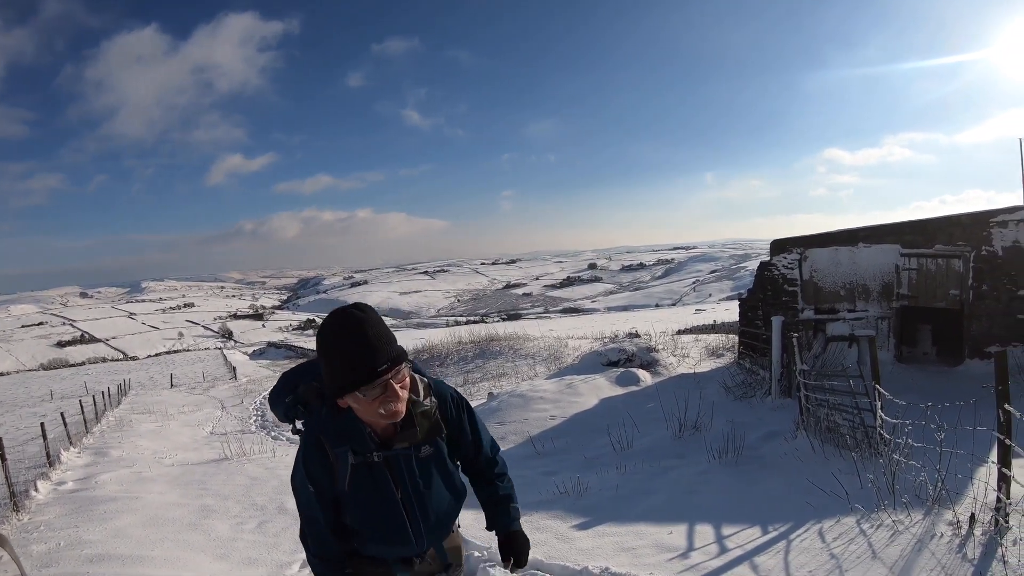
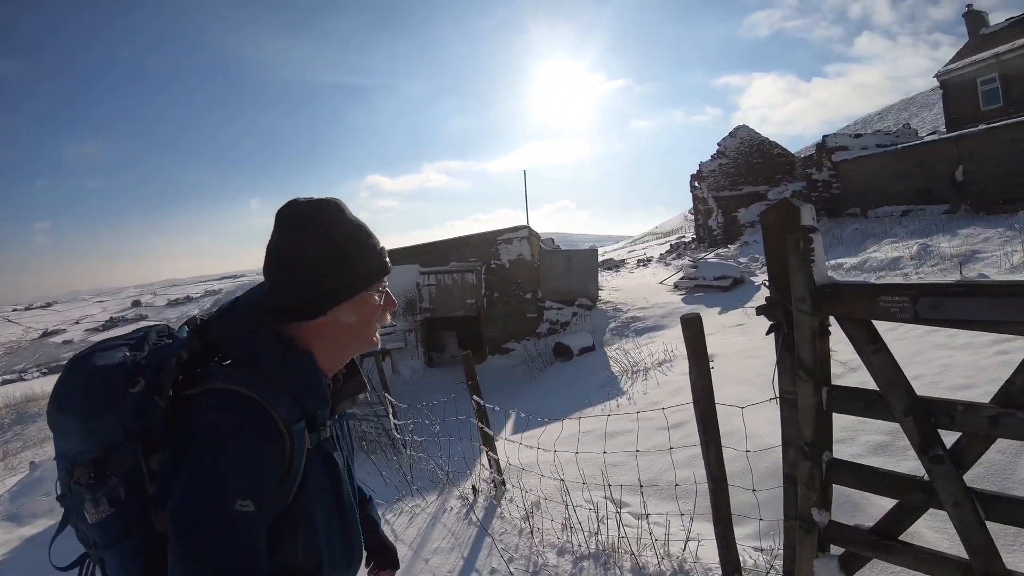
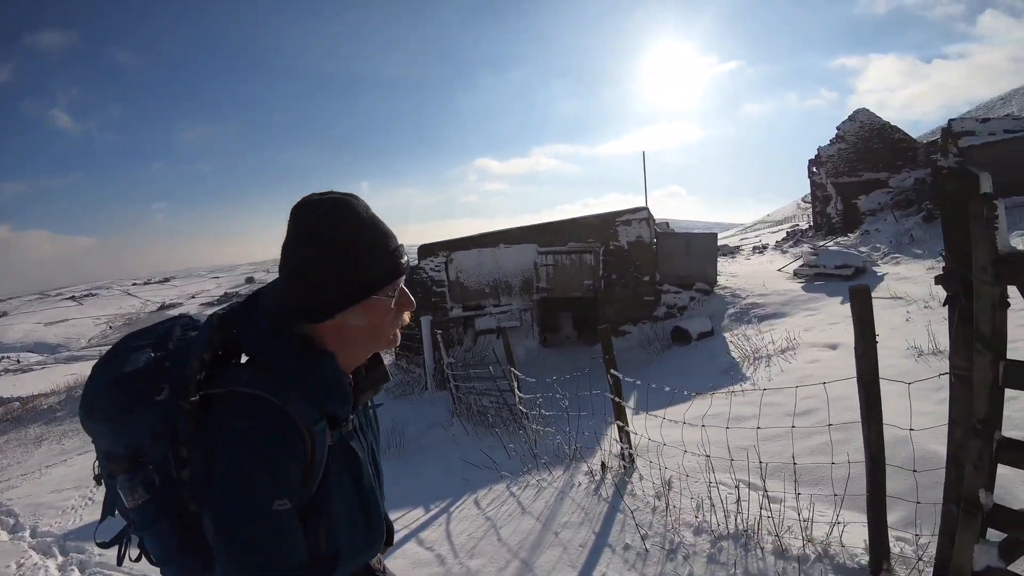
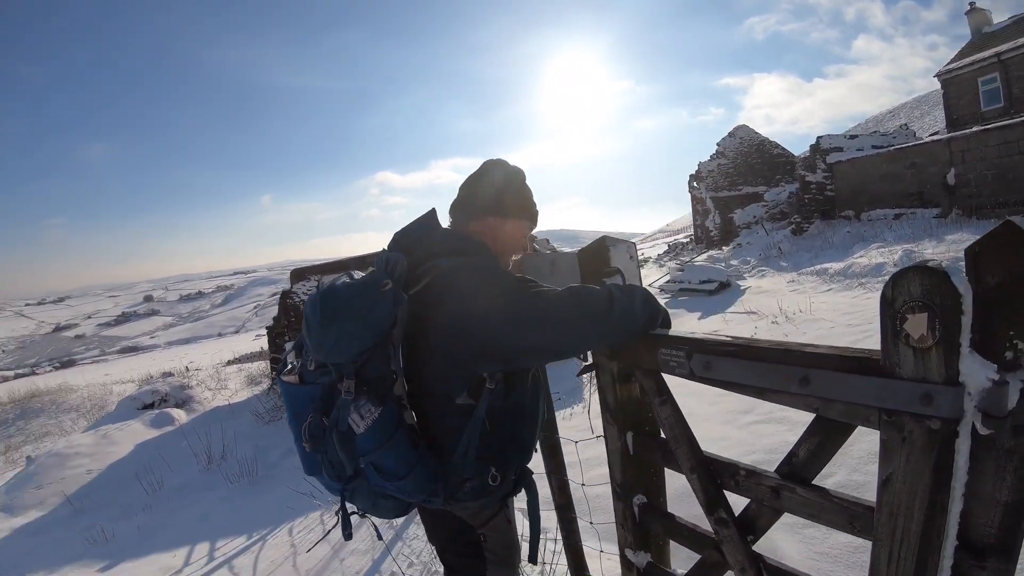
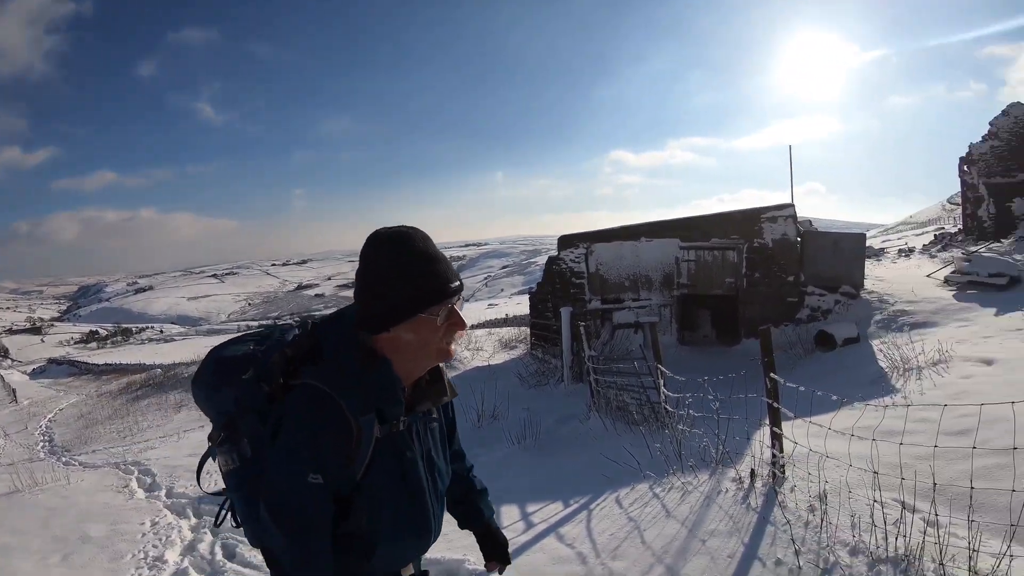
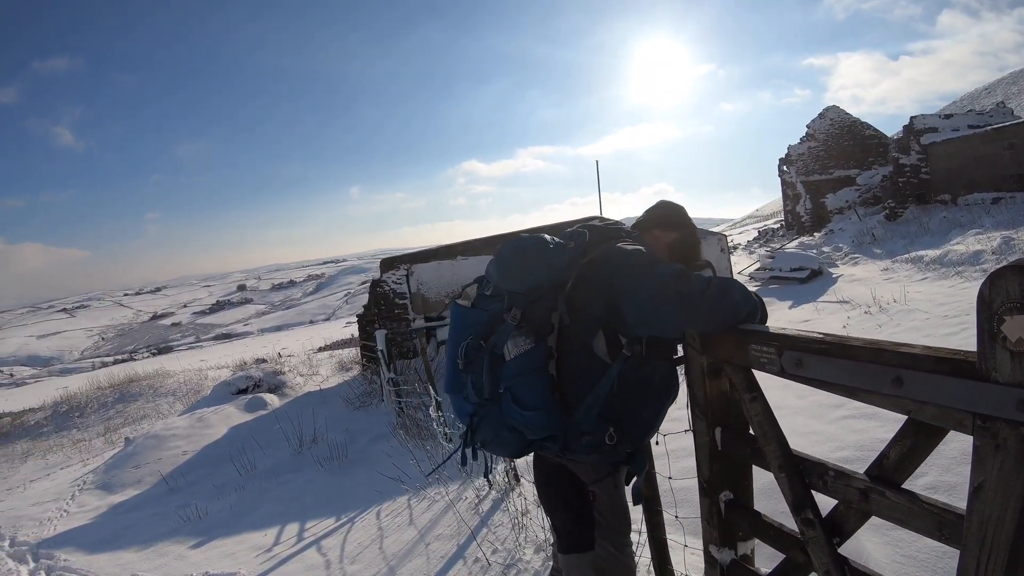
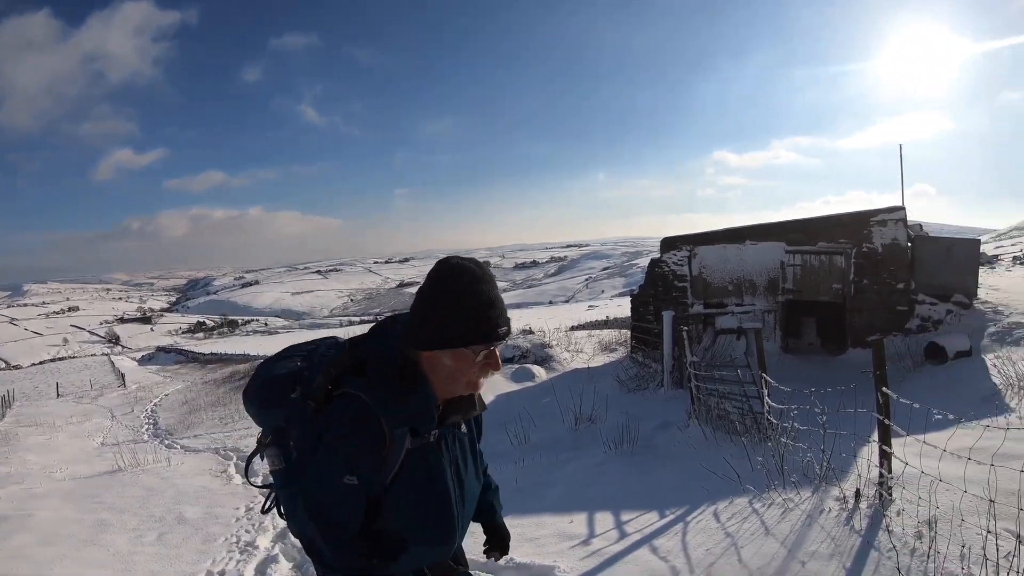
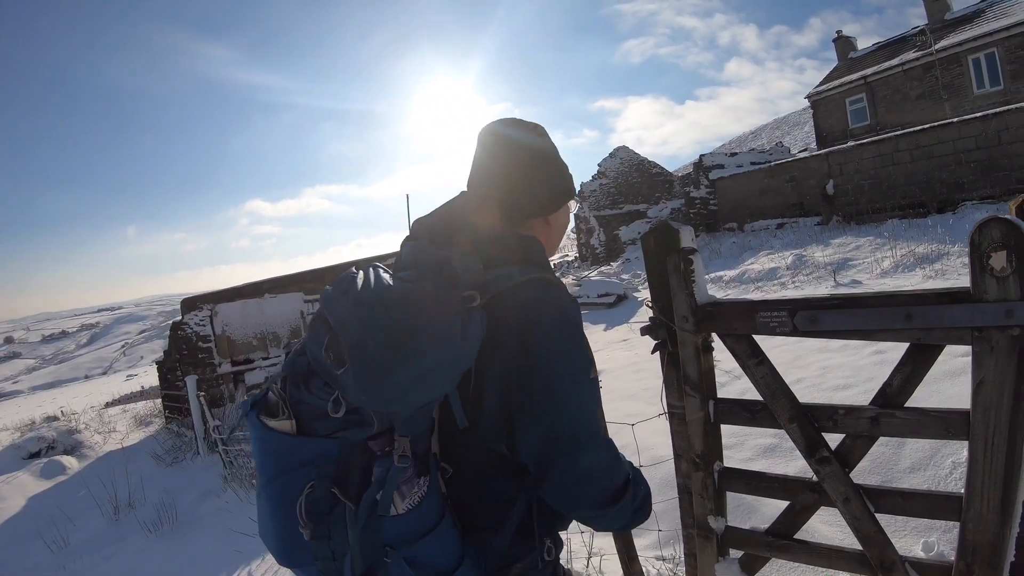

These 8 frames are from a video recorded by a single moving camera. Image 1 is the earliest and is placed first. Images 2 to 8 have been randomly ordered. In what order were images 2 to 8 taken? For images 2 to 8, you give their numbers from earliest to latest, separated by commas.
7, 5, 3, 2, 8, 4, 6
